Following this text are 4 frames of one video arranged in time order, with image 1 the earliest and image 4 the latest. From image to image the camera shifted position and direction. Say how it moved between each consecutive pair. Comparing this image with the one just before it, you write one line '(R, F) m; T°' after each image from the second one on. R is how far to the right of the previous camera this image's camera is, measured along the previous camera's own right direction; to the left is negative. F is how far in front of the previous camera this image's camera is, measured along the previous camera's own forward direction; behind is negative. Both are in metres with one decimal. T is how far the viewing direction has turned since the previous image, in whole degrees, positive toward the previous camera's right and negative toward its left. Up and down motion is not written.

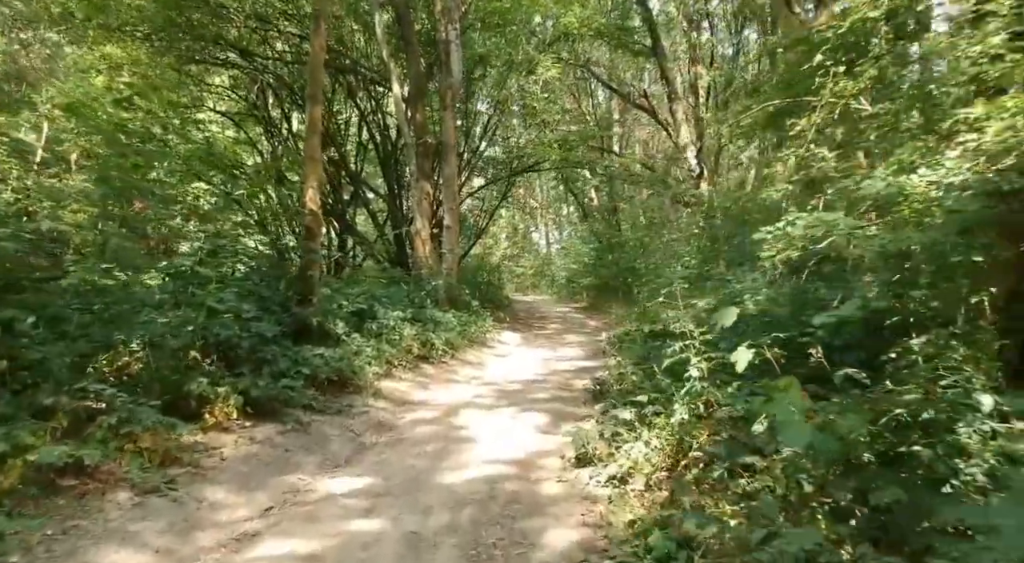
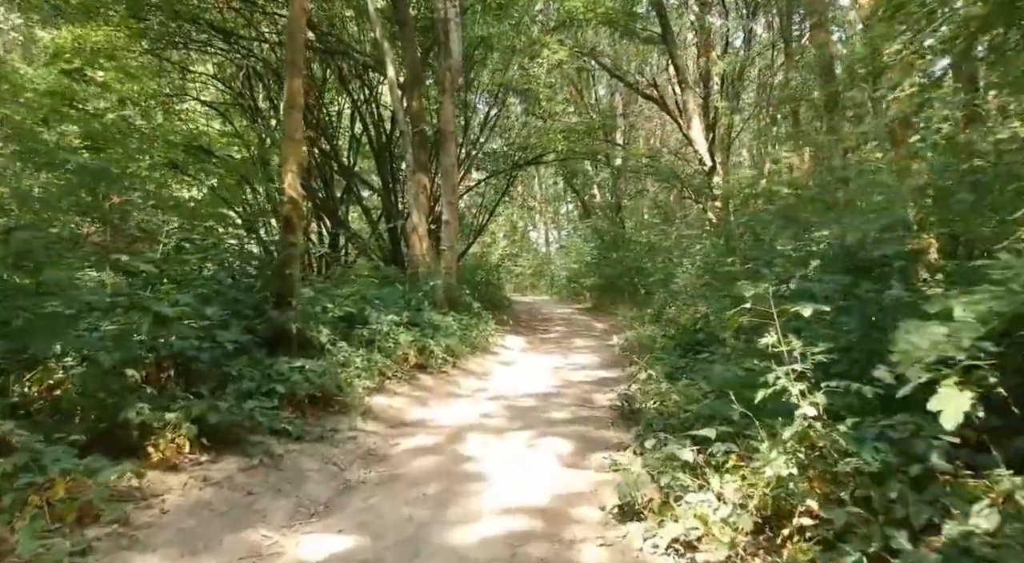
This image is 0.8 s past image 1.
(-0.2, +1.0) m; 0°
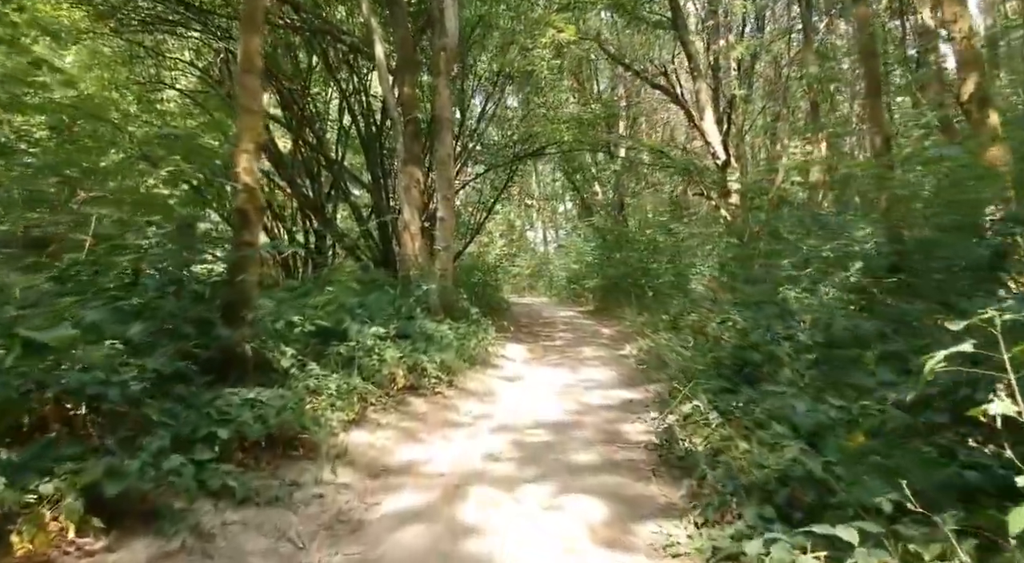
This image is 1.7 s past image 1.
(-0.1, +1.2) m; 0°
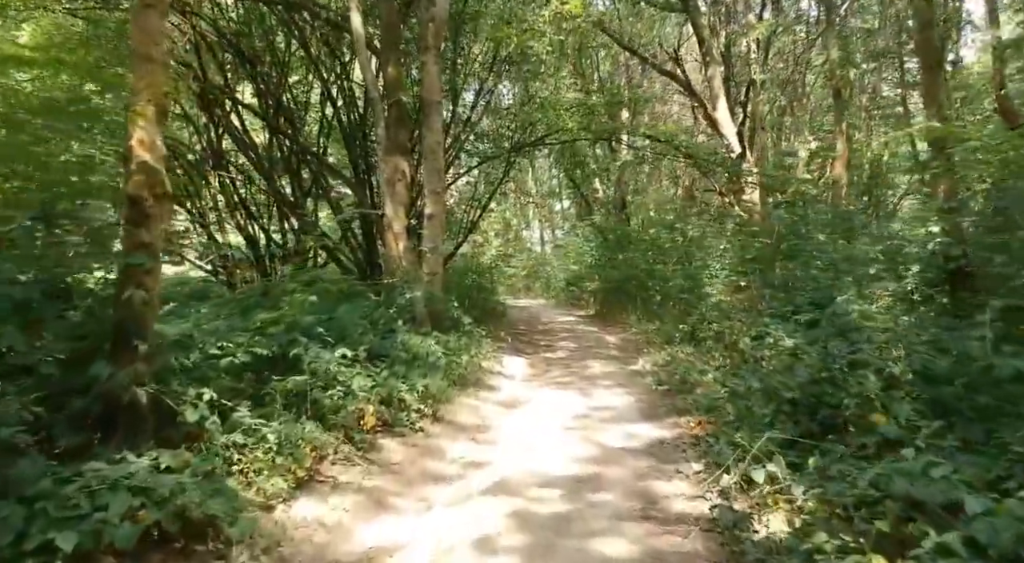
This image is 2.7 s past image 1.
(0.0, +1.4) m; 0°
